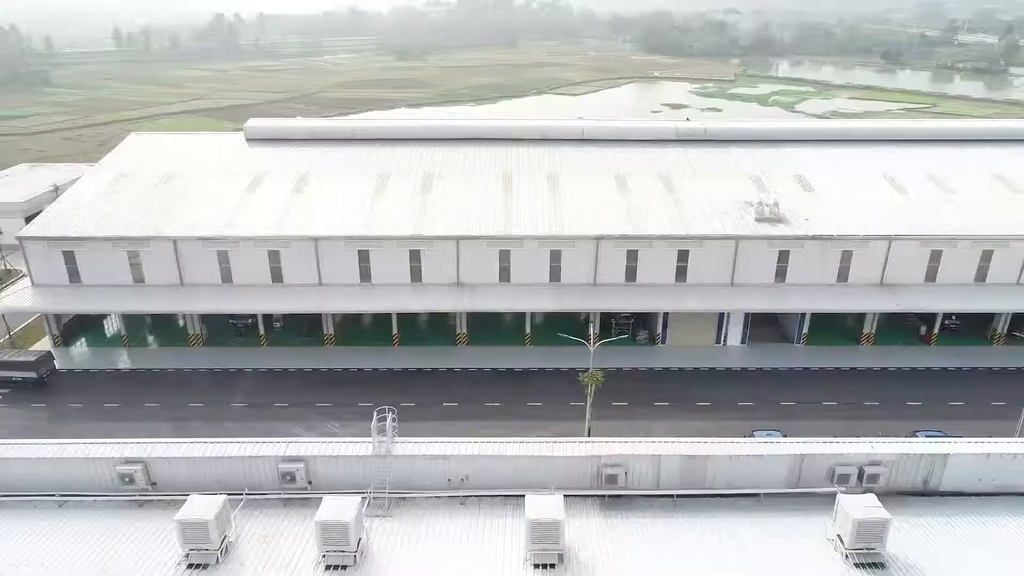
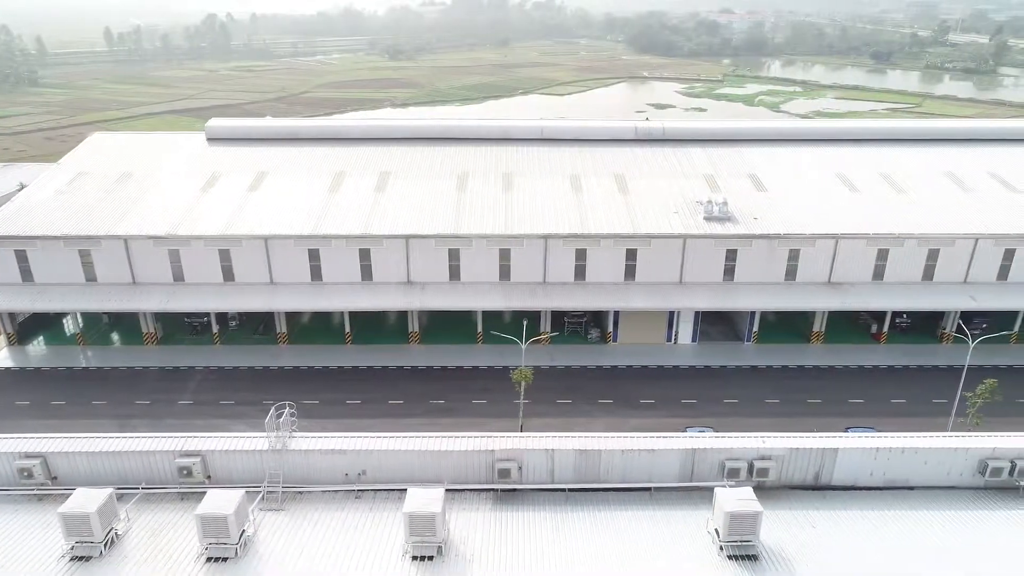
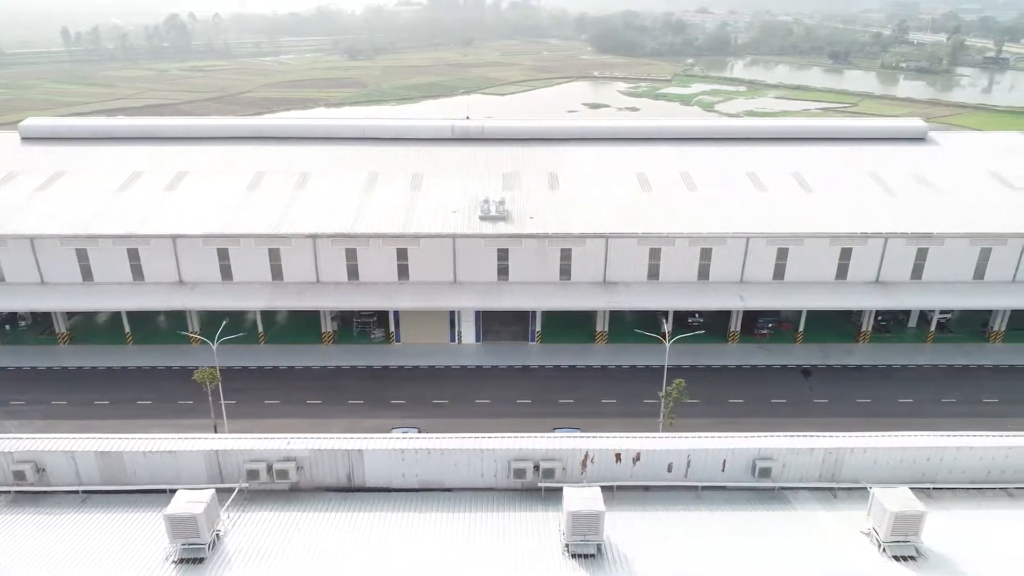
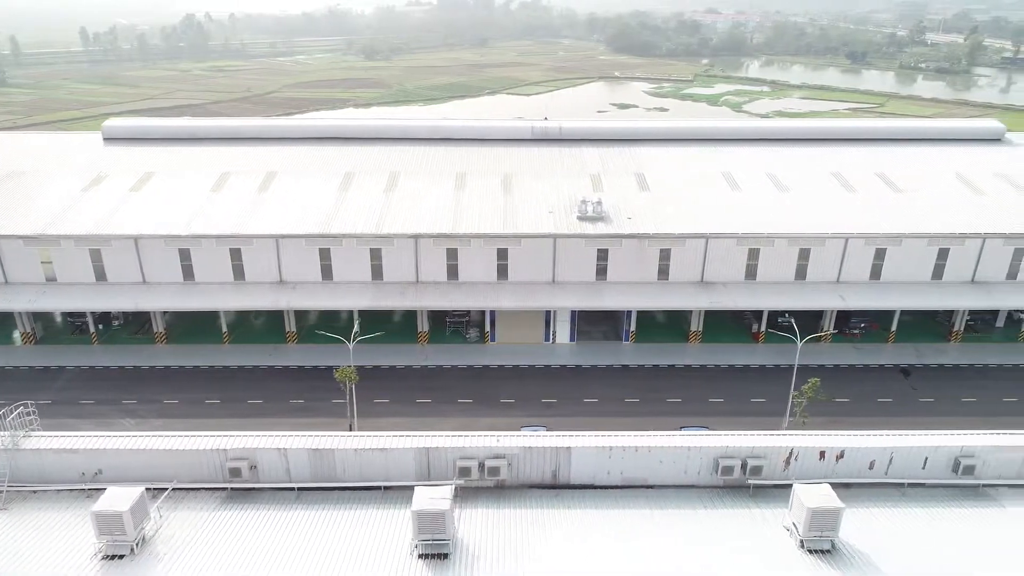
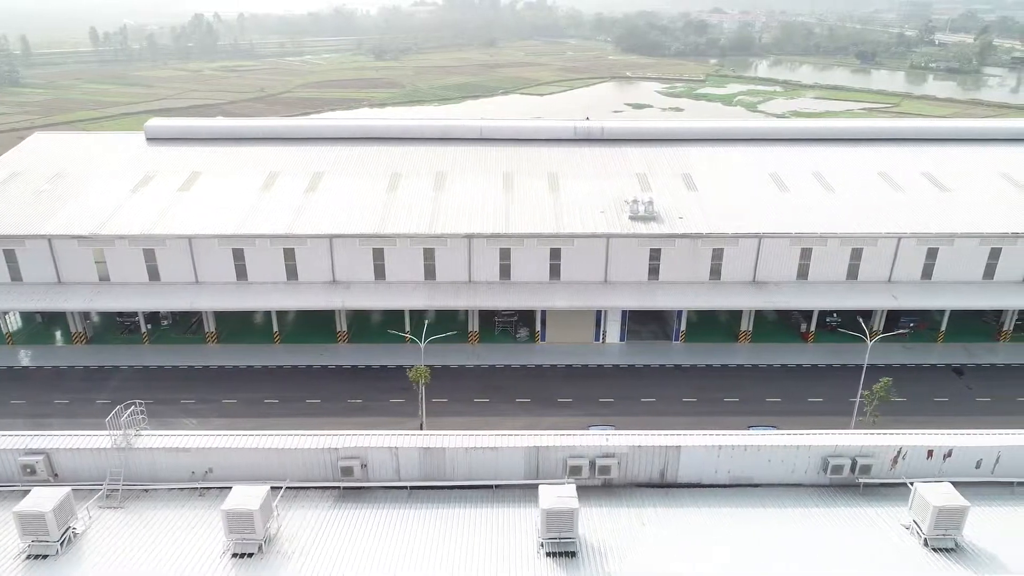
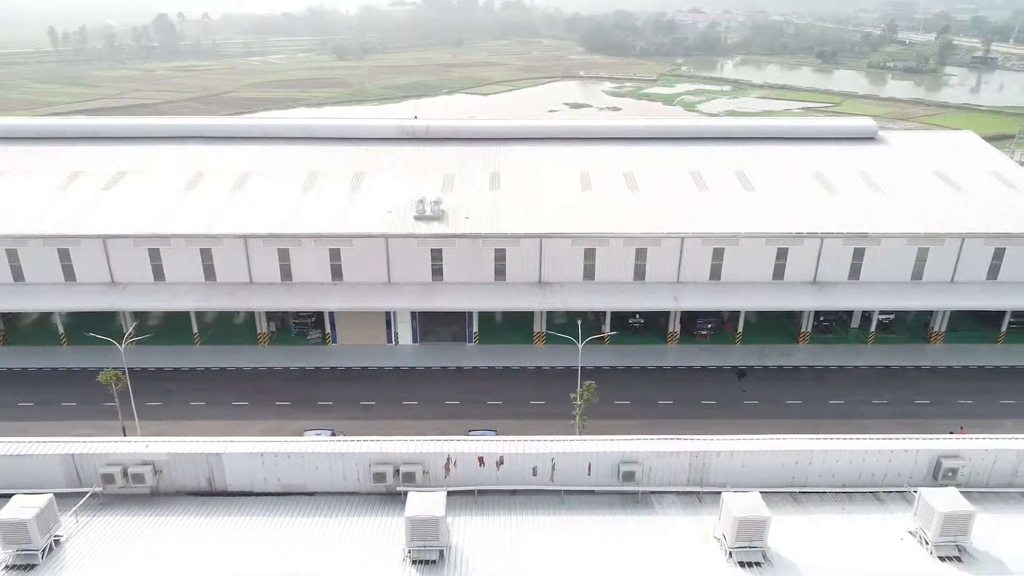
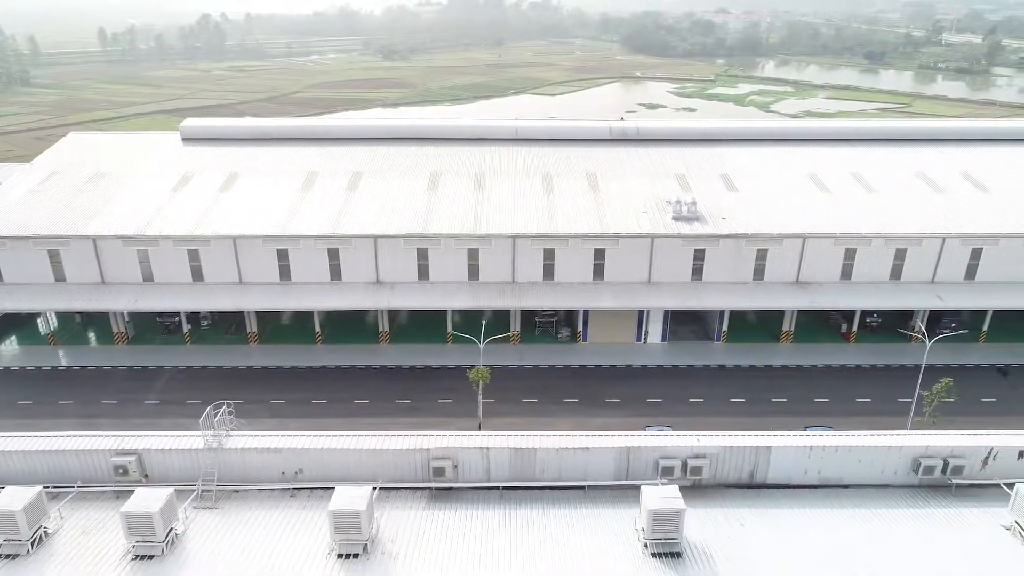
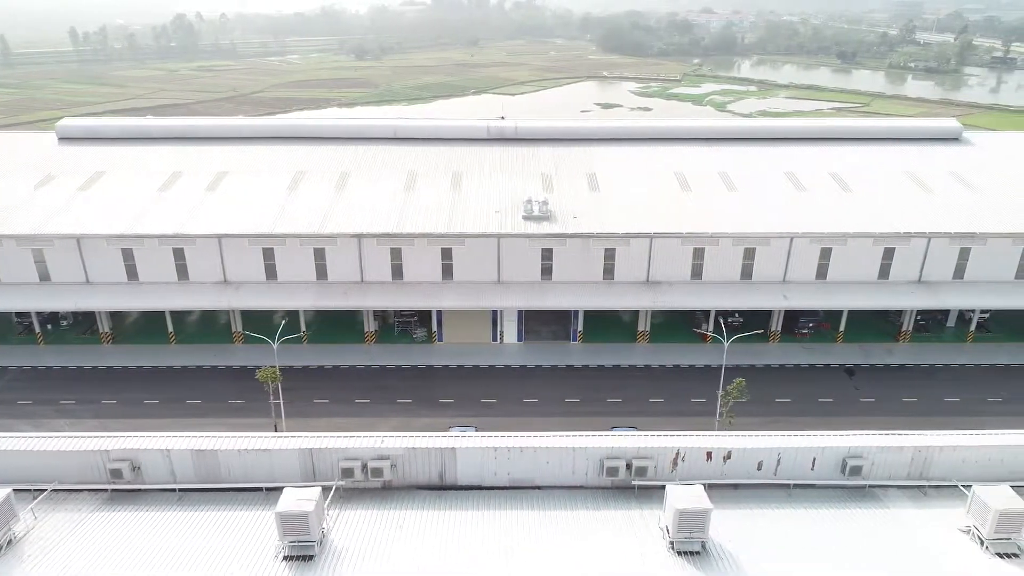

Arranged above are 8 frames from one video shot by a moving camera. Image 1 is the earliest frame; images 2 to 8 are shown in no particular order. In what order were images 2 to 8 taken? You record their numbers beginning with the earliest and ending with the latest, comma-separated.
2, 7, 5, 4, 8, 3, 6
